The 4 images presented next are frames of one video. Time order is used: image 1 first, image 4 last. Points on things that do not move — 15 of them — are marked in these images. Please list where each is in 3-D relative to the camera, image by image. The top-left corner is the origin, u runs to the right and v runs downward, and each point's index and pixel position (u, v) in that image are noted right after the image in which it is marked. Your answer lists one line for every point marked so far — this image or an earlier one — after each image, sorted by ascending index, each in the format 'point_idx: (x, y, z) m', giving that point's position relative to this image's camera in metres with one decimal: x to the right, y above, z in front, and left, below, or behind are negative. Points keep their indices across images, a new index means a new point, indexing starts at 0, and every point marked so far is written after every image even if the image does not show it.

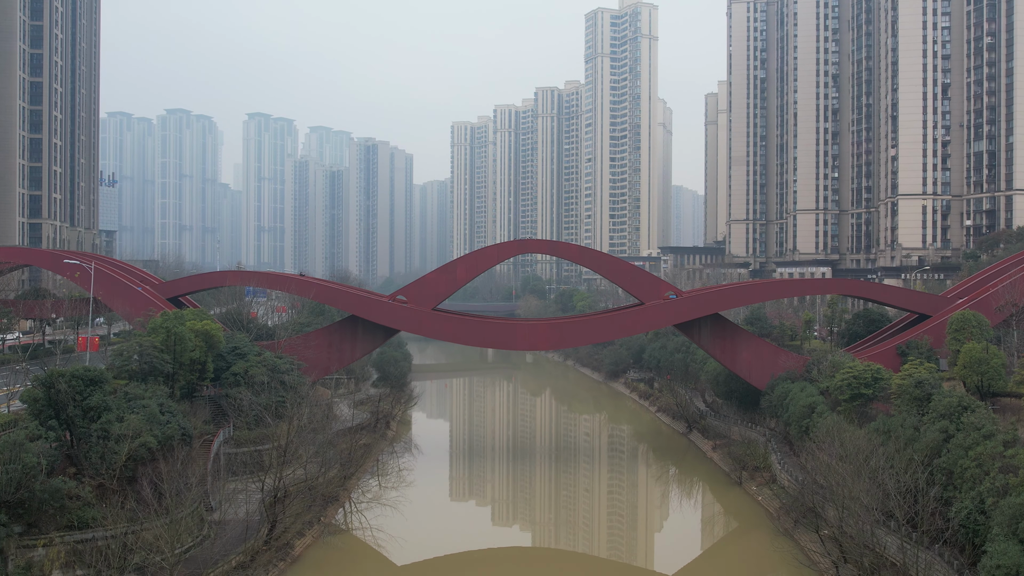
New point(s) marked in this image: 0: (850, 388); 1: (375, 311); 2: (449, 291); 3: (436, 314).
0: (+5.1, -1.5, +15.6) m
1: (-2.5, -0.4, +19.0) m
2: (-1.2, -0.1, +19.6) m
3: (-1.4, -0.5, +18.8) m
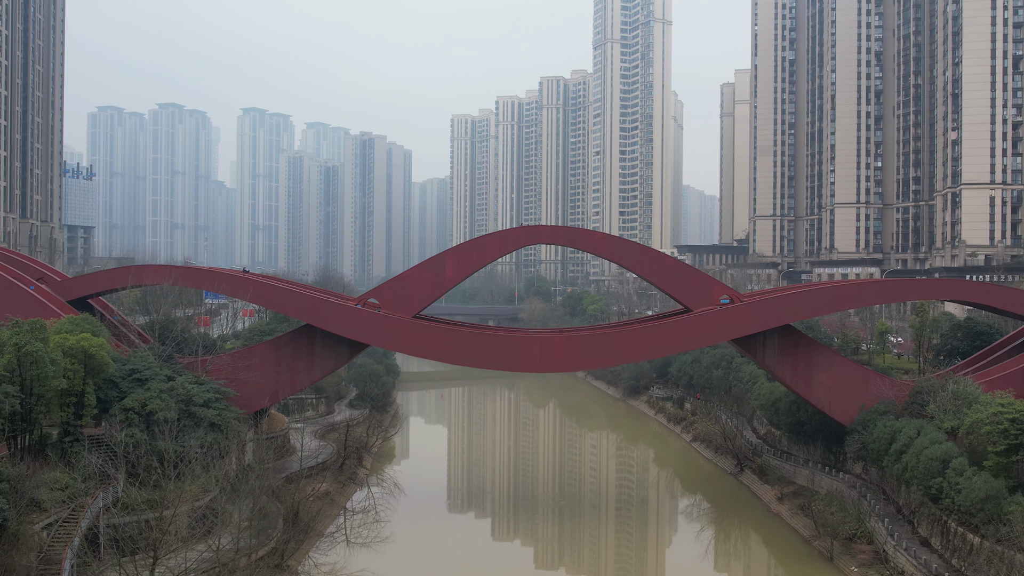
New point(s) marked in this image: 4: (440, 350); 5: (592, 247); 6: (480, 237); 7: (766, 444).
0: (+5.2, -1.6, +10.9) m
1: (-2.5, -0.4, +14.3) m
2: (-1.2, -0.1, +14.9) m
3: (-1.3, -0.5, +14.1) m
4: (-1.0, -0.8, +14.2) m
5: (+1.2, +0.6, +14.9) m
6: (-0.5, +0.7, +14.9) m
7: (+4.6, -2.8, +18.7) m
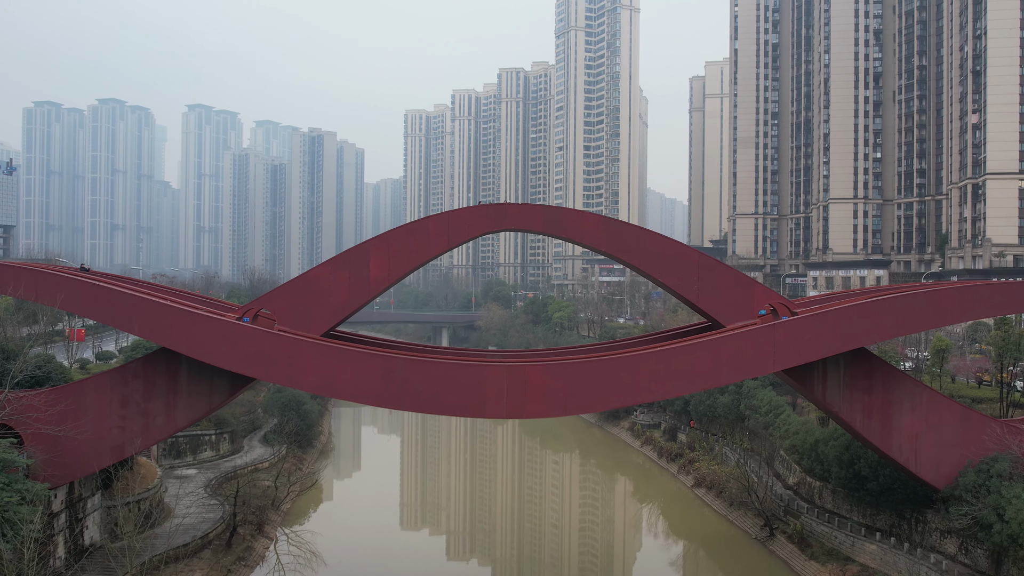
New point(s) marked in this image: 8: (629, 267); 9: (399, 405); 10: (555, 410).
0: (+4.9, -1.6, +6.5) m
1: (-2.9, -0.5, +9.7) m
2: (-1.6, -0.1, +10.3) m
3: (-1.7, -0.5, +9.5) m
4: (-1.4, -0.9, +9.6) m
5: (+0.7, +0.5, +10.4) m
6: (-0.9, +0.7, +10.3) m
7: (+4.0, -2.9, +14.3) m
8: (+1.2, +0.2, +10.6) m
9: (-1.1, -1.1, +9.6) m
10: (+0.4, -1.1, +9.6) m
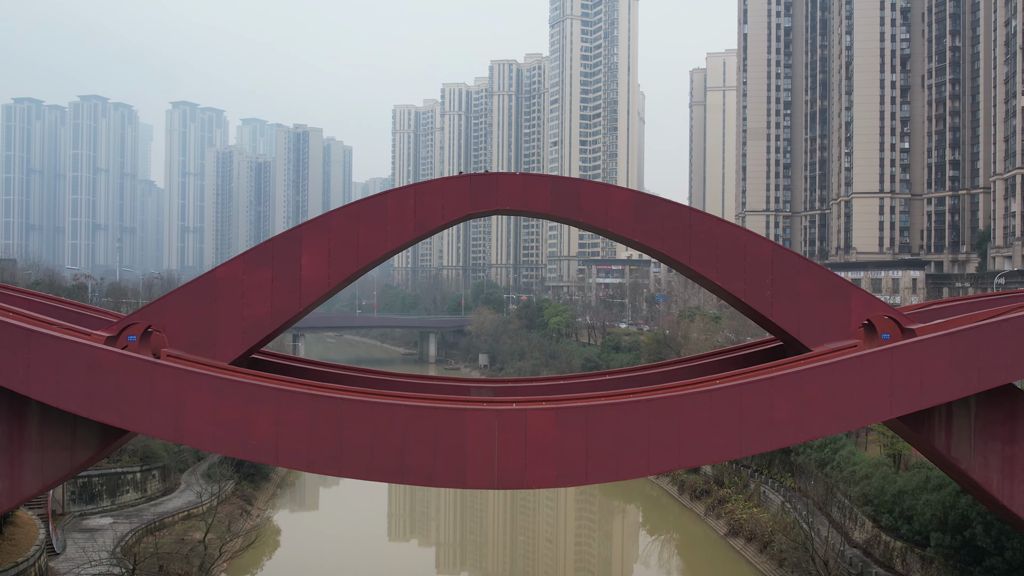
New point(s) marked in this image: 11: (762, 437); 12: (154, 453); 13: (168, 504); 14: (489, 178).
0: (+4.9, -1.6, +3.5) m
1: (-2.9, -0.5, +6.5) m
2: (-1.7, -0.2, +7.1) m
3: (-1.8, -0.6, +6.3) m
4: (-1.5, -0.9, +6.4) m
5: (+0.7, +0.5, +7.3) m
6: (-1.0, +0.6, +7.1) m
7: (+3.9, -2.9, +11.2) m
8: (+1.2, +0.2, +7.5) m
9: (-1.1, -1.1, +6.5) m
10: (+0.4, -1.2, +6.5) m
11: (+1.6, -0.9, +6.6) m
12: (-5.0, -2.3, +14.5) m
13: (-4.5, -2.9, +13.7) m
14: (-0.2, +0.8, +7.3) m
